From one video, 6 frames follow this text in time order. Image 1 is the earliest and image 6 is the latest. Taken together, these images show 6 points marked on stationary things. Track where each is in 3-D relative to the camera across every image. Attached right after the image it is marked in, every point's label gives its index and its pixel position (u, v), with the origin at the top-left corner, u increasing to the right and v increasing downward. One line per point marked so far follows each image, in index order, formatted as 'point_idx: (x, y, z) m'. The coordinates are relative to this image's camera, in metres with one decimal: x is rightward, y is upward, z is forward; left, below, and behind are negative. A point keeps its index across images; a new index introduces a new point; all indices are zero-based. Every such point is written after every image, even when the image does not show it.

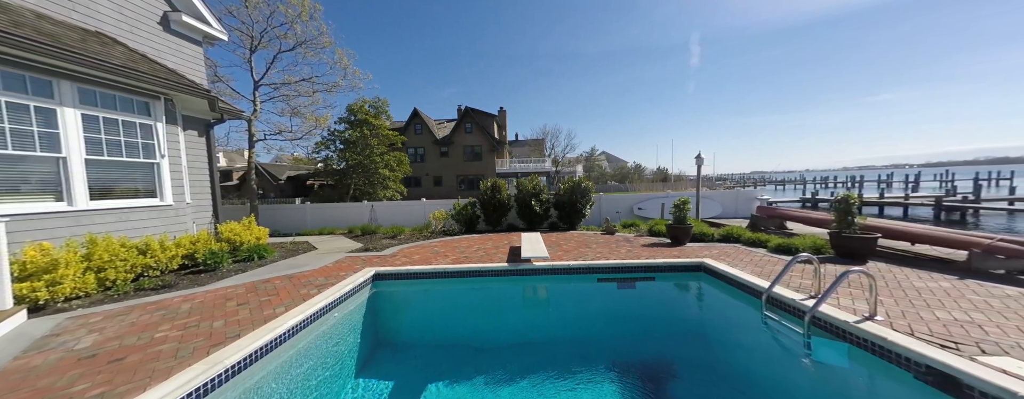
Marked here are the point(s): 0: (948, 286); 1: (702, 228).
0: (+6.5, -1.3, +3.7) m
1: (+5.7, -0.8, +7.3) m
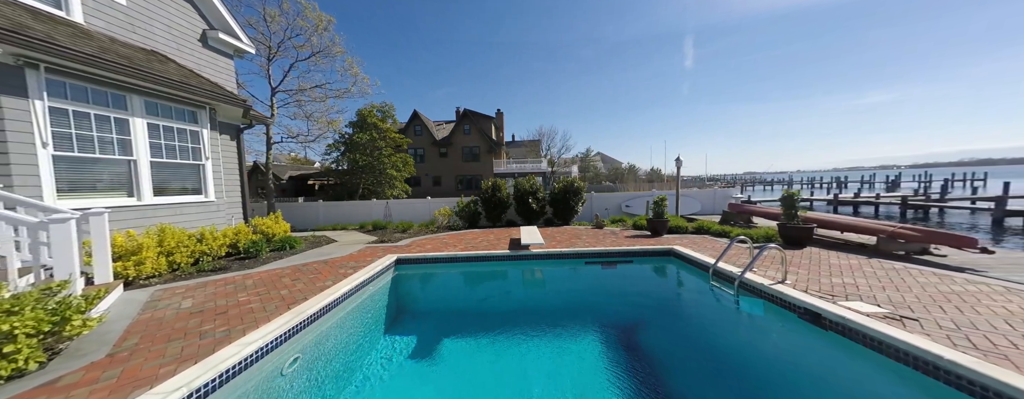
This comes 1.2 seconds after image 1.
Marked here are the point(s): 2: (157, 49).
0: (+6.6, -1.2, +4.7) m
1: (+5.7, -0.8, +8.3) m
2: (-9.5, +4.1, +6.6) m
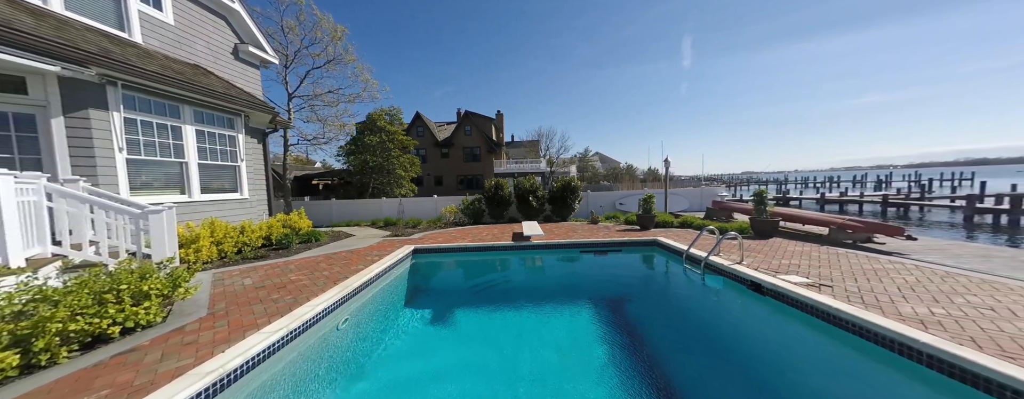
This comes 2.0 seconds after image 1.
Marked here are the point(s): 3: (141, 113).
0: (+6.7, -1.1, +5.5) m
1: (+5.8, -0.7, +9.1) m
2: (-9.4, +4.1, +7.4) m
3: (-8.5, +2.0, +5.6) m
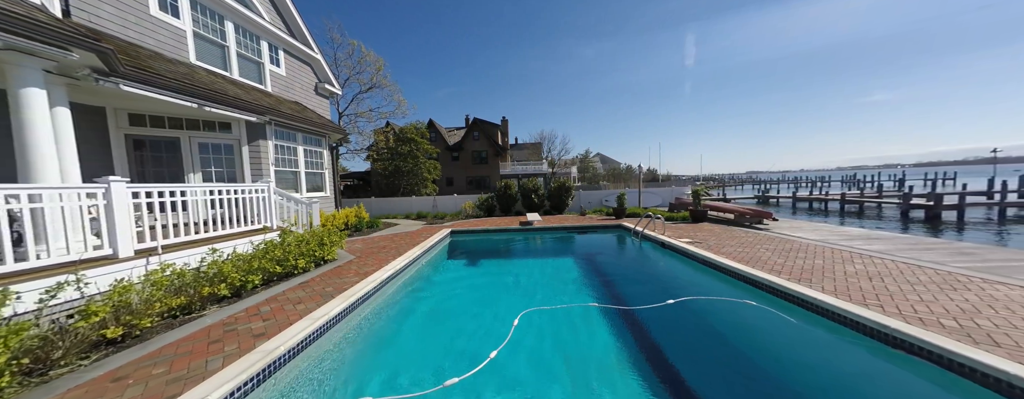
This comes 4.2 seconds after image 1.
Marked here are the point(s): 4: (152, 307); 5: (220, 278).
0: (+6.9, -1.0, +8.3) m
1: (+6.1, -0.5, +12.0) m
2: (-9.1, +4.3, +10.4) m
3: (-8.2, +2.1, +8.6) m
4: (-4.7, -1.4, +3.2) m
5: (-4.8, -1.3, +4.0) m
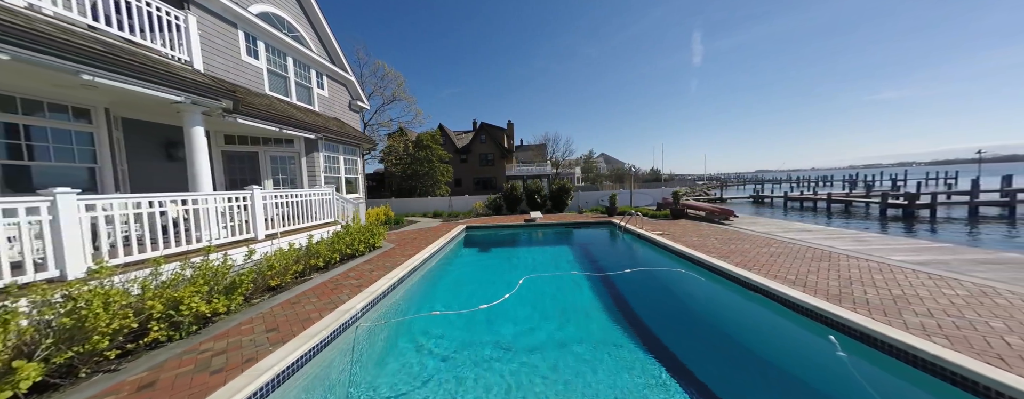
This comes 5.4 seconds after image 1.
0: (+7.2, -1.0, +9.9) m
1: (+6.4, -0.5, +13.5) m
2: (-8.8, +4.2, +12.3) m
3: (-8.0, +2.1, +10.5) m
4: (-4.5, -1.4, +5.0) m
5: (-4.6, -1.3, +5.8) m
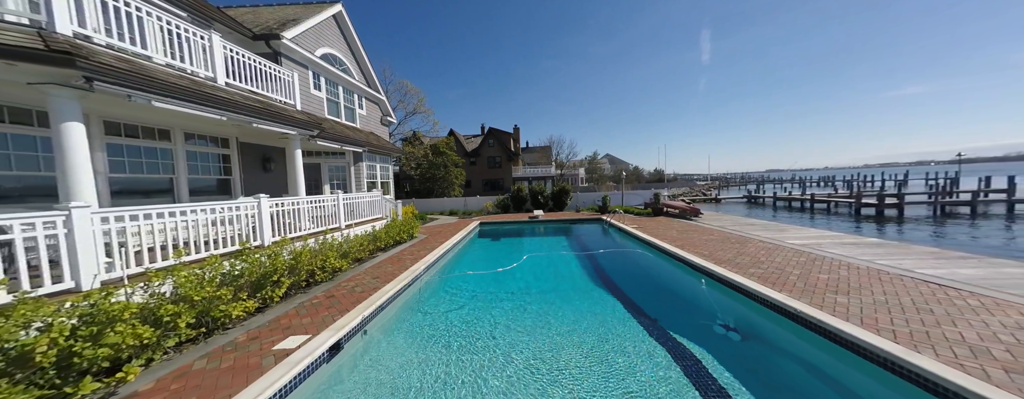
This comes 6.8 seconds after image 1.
0: (+7.5, -1.0, +11.9) m
1: (+6.8, -0.5, +15.6) m
2: (-8.5, +4.2, +14.7) m
3: (-7.7, +2.1, +12.9) m
4: (-4.3, -1.5, +7.3) m
5: (-4.4, -1.3, +8.1) m
